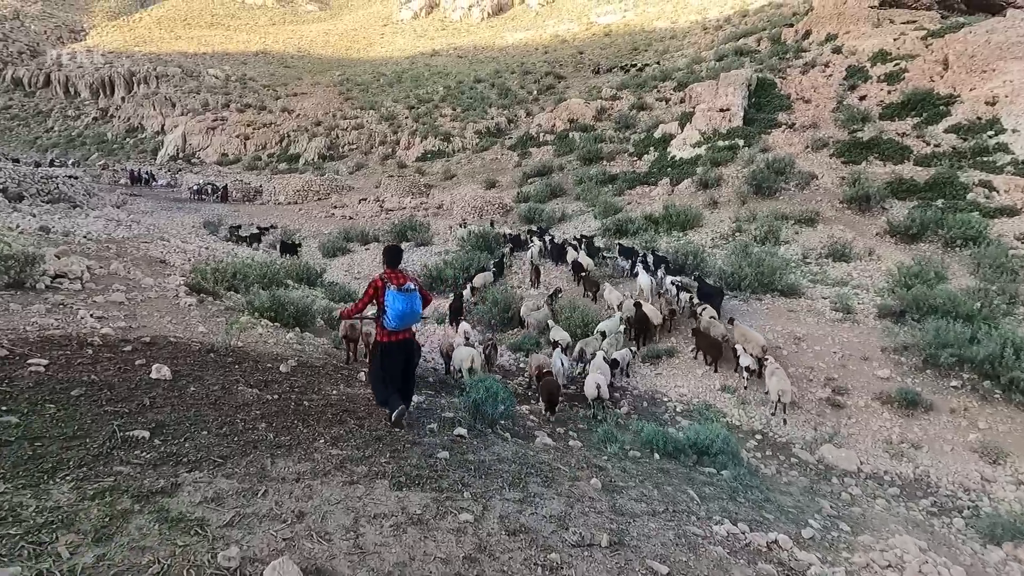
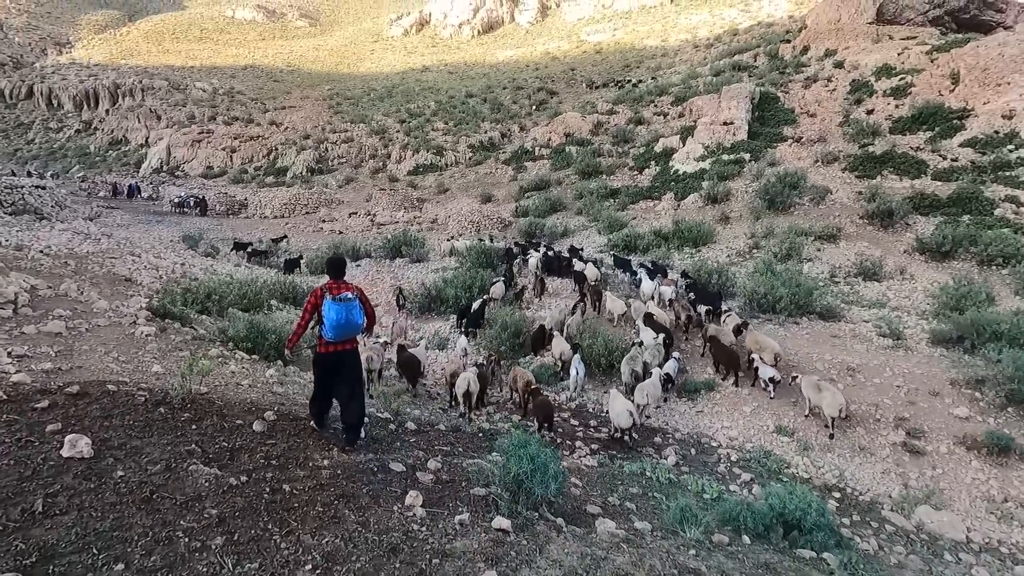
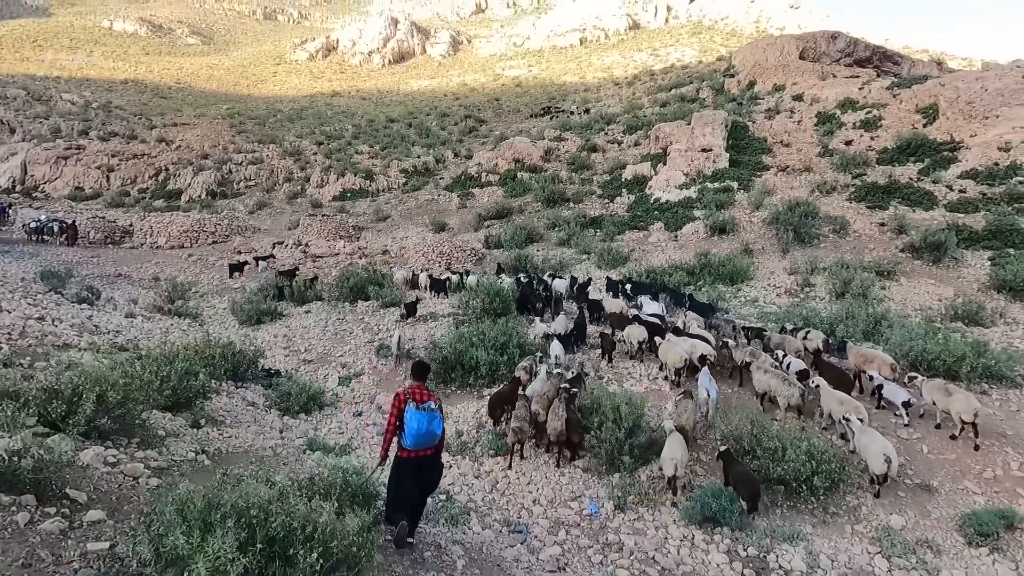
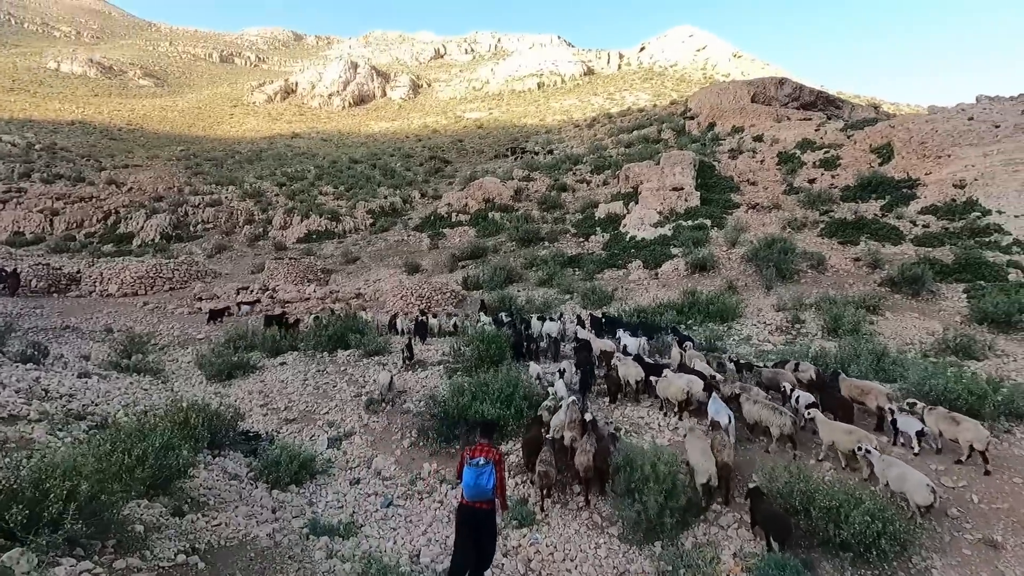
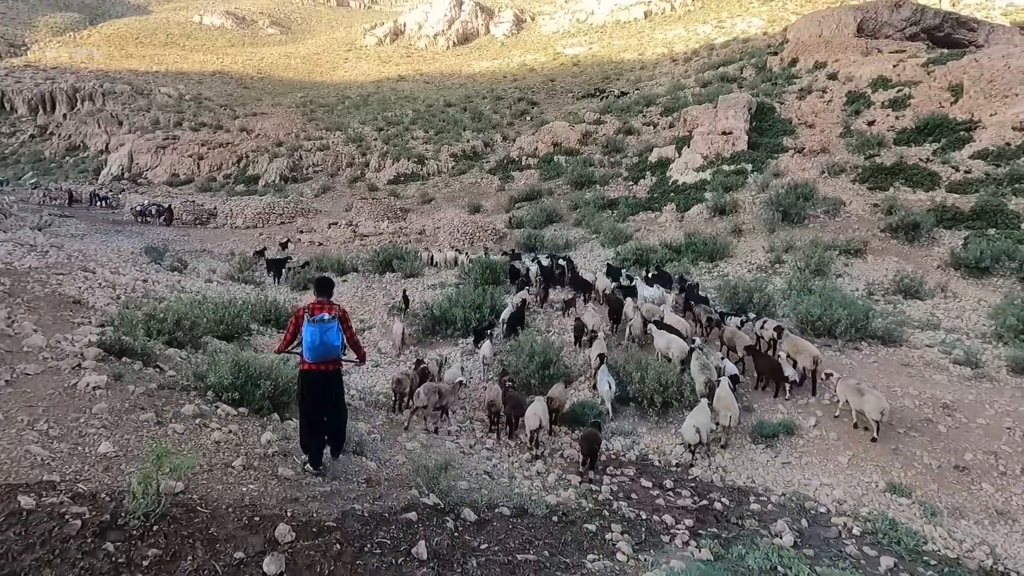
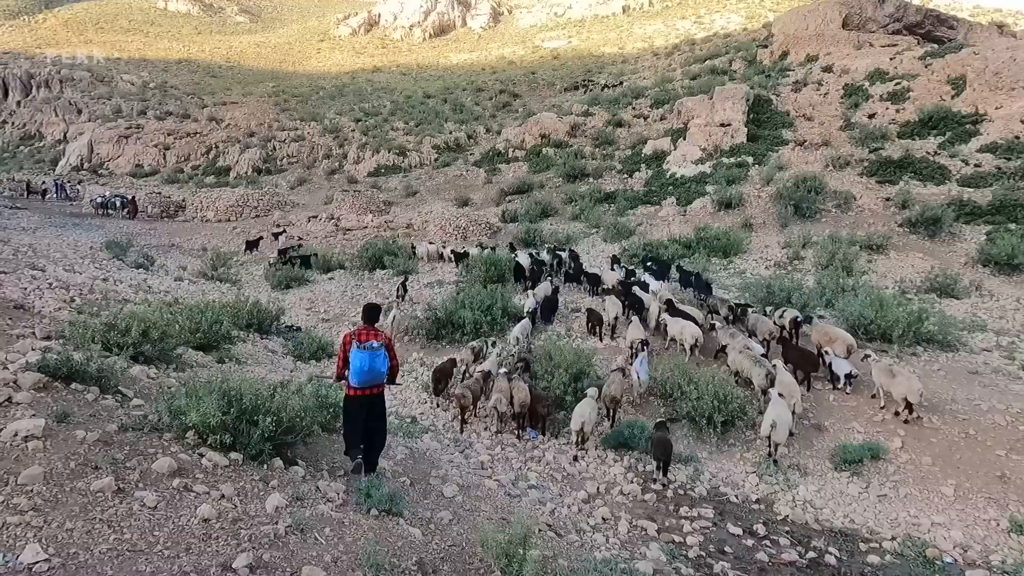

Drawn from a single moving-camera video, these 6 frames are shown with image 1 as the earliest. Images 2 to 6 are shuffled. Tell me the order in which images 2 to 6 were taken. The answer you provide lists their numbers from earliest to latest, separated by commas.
2, 5, 6, 3, 4
